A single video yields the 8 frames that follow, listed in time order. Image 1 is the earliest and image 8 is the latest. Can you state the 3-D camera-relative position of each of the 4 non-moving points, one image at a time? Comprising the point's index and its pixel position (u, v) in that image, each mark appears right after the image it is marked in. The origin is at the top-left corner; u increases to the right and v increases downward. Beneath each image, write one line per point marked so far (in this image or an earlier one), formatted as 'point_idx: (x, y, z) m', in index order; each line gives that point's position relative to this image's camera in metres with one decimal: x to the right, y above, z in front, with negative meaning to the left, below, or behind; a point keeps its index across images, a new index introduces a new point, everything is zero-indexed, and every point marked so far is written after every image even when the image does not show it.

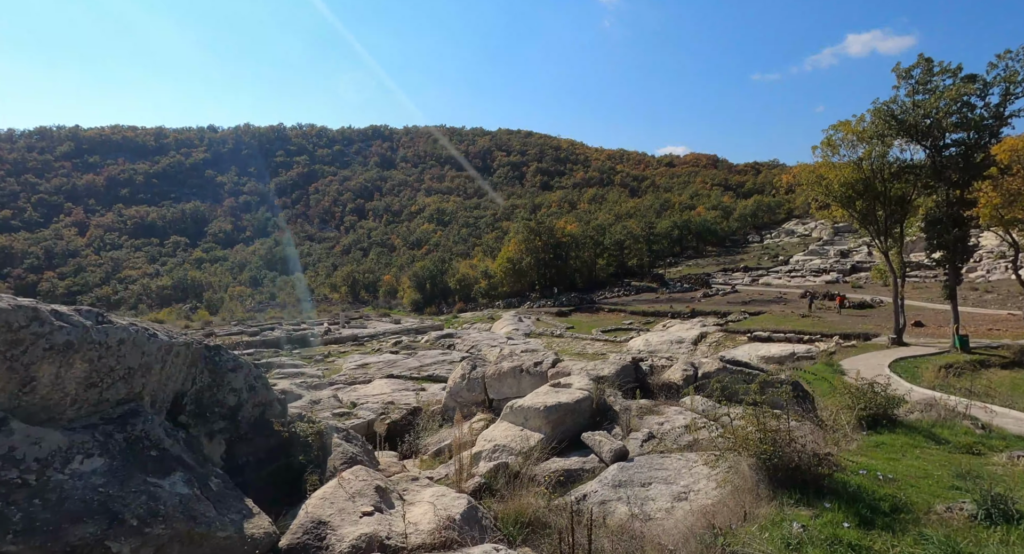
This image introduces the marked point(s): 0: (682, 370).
0: (+2.7, -1.5, +9.1) m
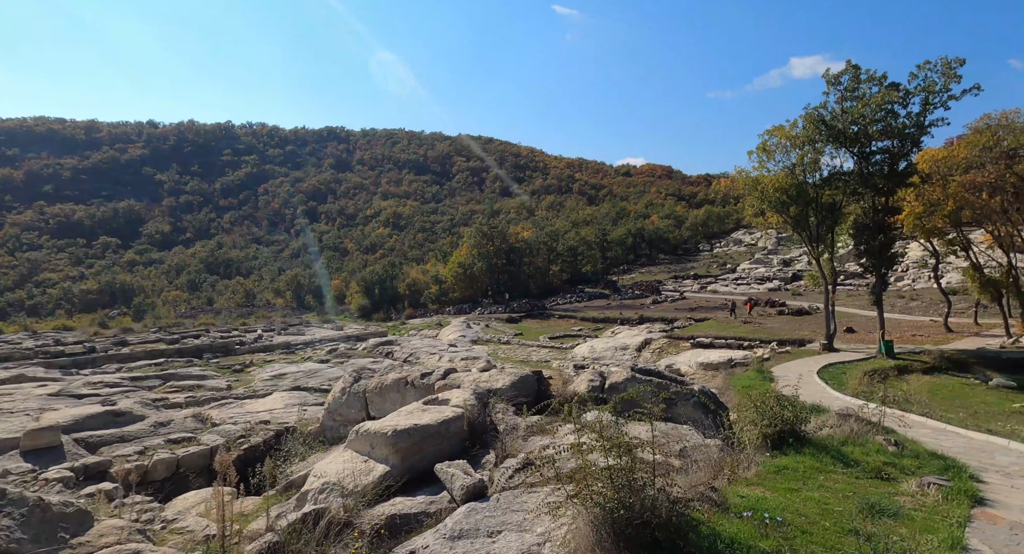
0: (+1.1, -1.6, +8.3) m
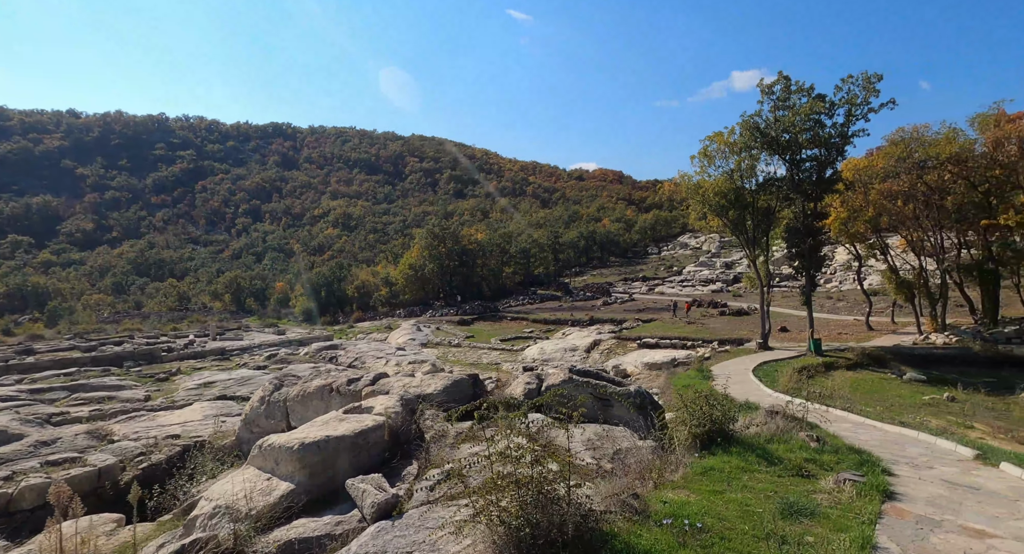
0: (+0.2, -1.6, +8.2) m
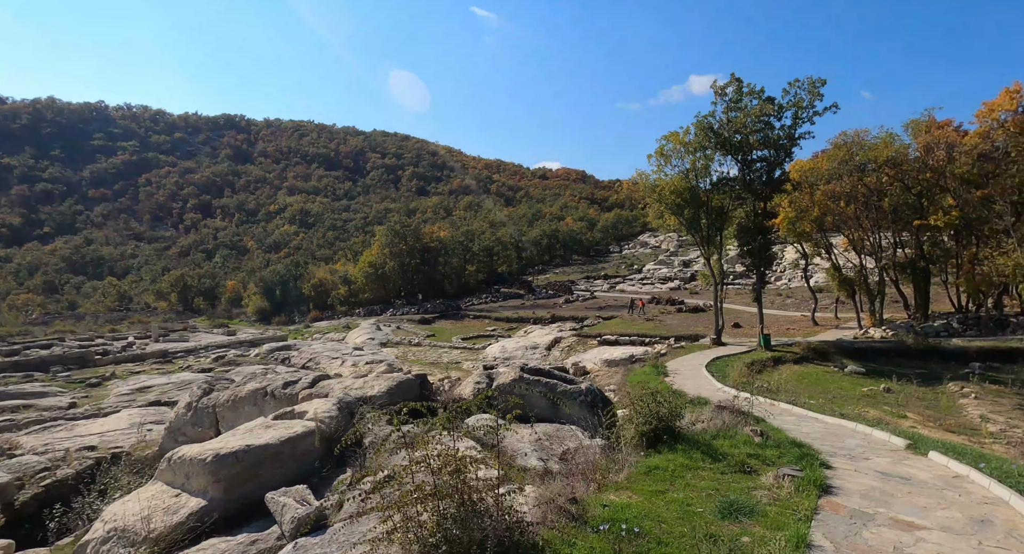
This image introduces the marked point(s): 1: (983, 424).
0: (-0.6, -1.6, +8.0) m
1: (+12.1, -3.8, +14.2) m
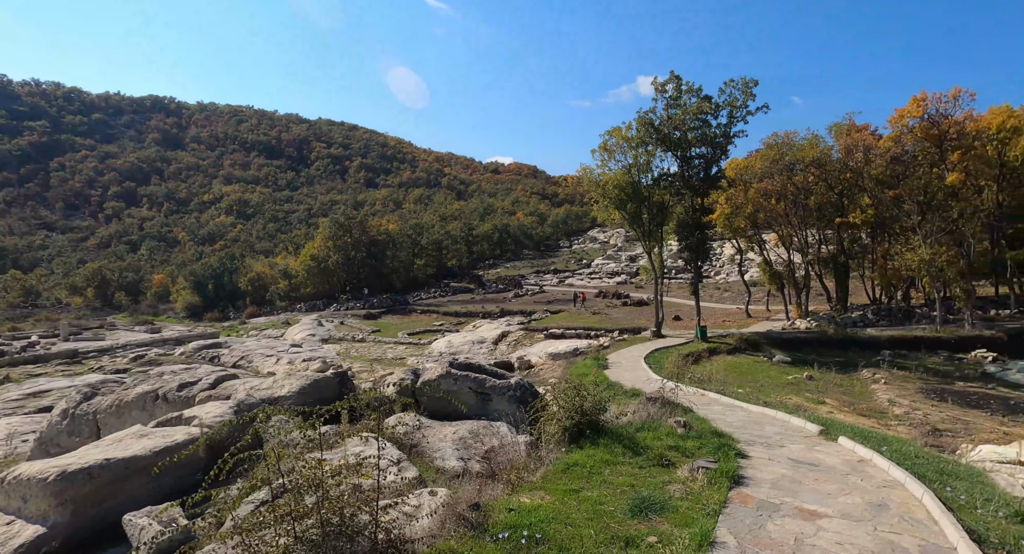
0: (-1.6, -1.5, +7.7) m
1: (+10.5, -3.6, +15.1) m
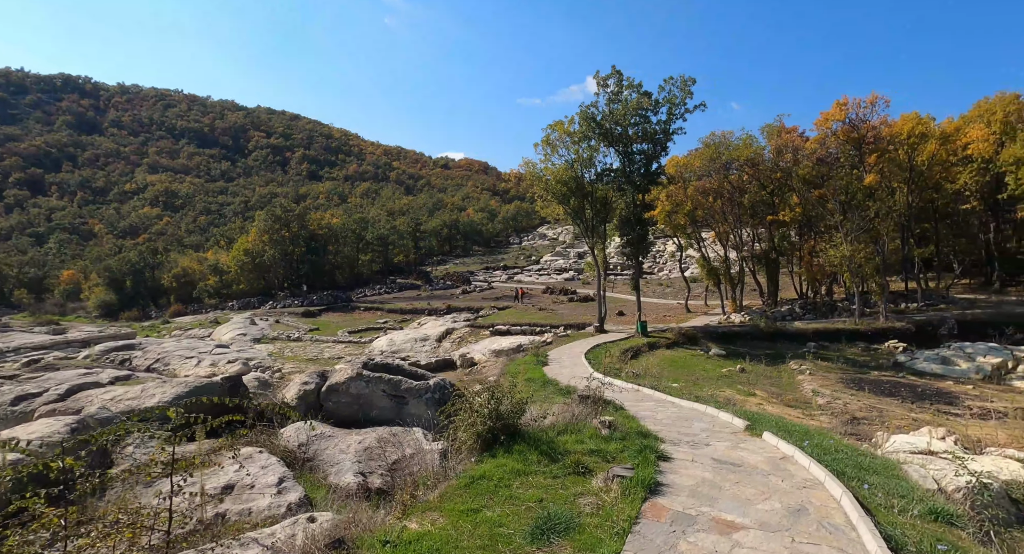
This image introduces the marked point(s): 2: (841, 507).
0: (-2.7, -1.4, +7.0) m
1: (+8.6, -3.5, +15.5) m
2: (+2.6, -1.8, +4.3) m
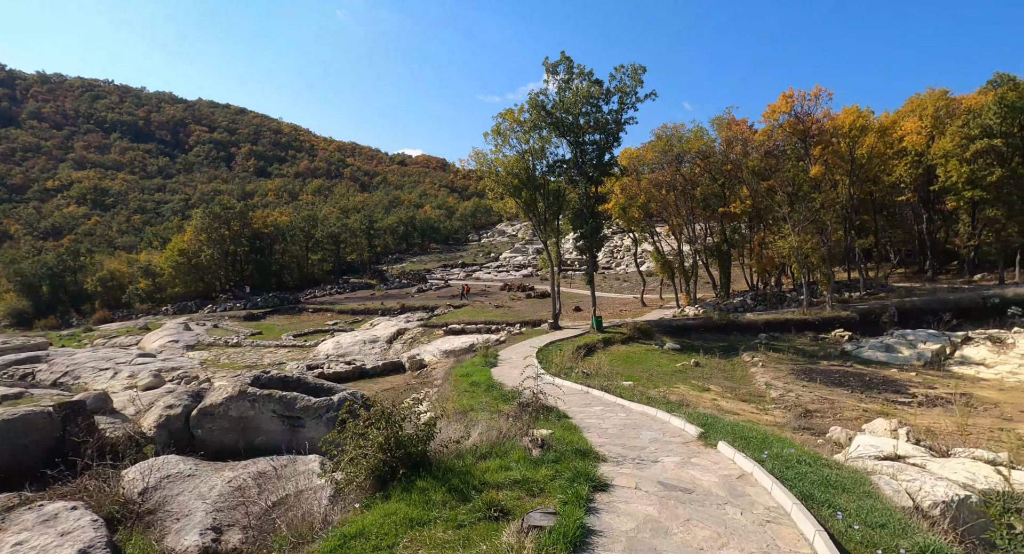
0: (-3.6, -1.4, +5.7) m
1: (+7.1, -3.2, +15.1) m
2: (+1.9, -1.7, +3.5) m
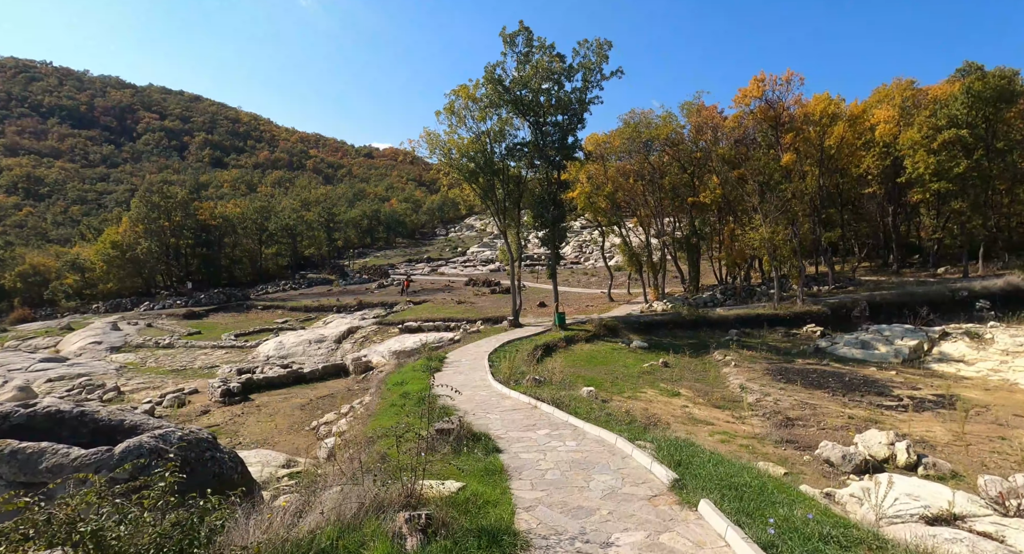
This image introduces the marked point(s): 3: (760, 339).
0: (-4.4, -1.3, +3.5) m
1: (+5.7, -3.0, +13.4) m
2: (+1.2, -1.6, +1.5) m
3: (+9.0, -2.3, +19.5) m
